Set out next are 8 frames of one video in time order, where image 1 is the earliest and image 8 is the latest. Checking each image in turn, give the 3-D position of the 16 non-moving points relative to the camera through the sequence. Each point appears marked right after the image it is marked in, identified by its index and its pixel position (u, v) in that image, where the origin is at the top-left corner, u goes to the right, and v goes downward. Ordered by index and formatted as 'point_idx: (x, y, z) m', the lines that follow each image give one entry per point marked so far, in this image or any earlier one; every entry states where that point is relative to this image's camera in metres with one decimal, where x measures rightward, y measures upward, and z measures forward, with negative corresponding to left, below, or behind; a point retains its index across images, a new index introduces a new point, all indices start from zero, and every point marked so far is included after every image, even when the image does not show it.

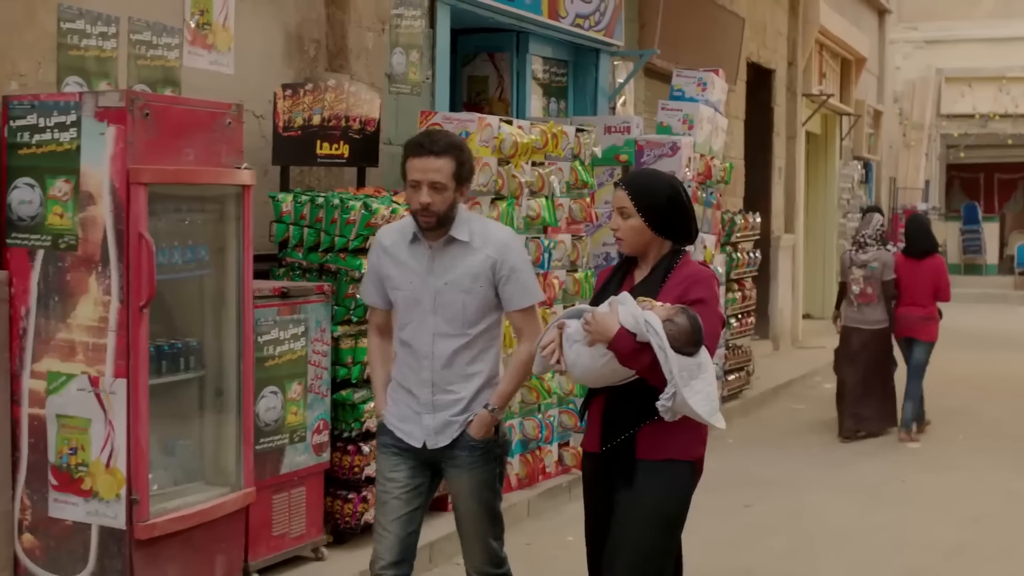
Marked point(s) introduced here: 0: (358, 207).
0: (-0.6, +0.3, +5.3) m
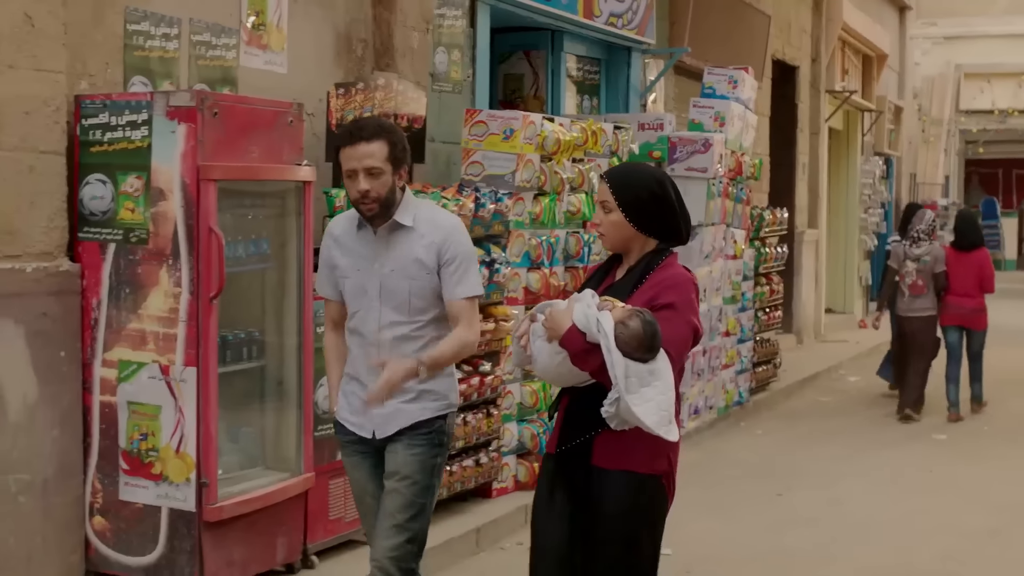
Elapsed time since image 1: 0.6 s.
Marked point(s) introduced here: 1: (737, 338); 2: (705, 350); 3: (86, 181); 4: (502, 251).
0: (-0.4, +0.3, +5.5) m
1: (+1.4, -0.3, +9.1) m
2: (+1.1, -0.4, +8.5) m
3: (-1.4, +0.3, +4.7) m
4: (0.0, +0.2, +6.2) m
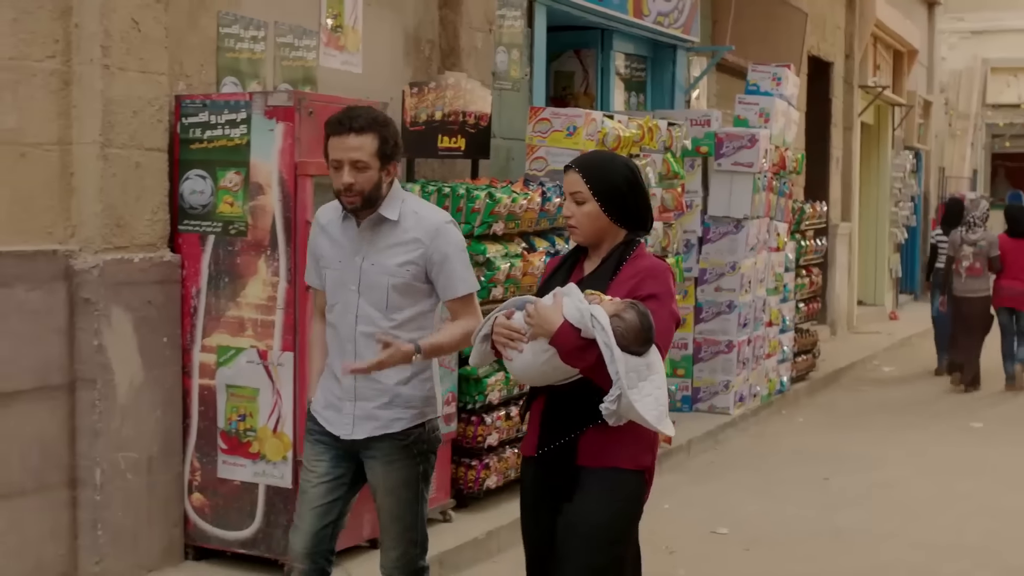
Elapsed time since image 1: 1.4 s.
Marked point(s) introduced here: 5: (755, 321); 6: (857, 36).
0: (-0.1, +0.4, +5.8) m
1: (+1.7, -0.3, +9.4) m
2: (+1.4, -0.3, +8.8) m
3: (-1.1, +0.4, +5.0) m
4: (+0.2, +0.2, +6.5) m
5: (+1.5, -0.2, +8.8) m
6: (+3.2, +2.3, +13.7) m
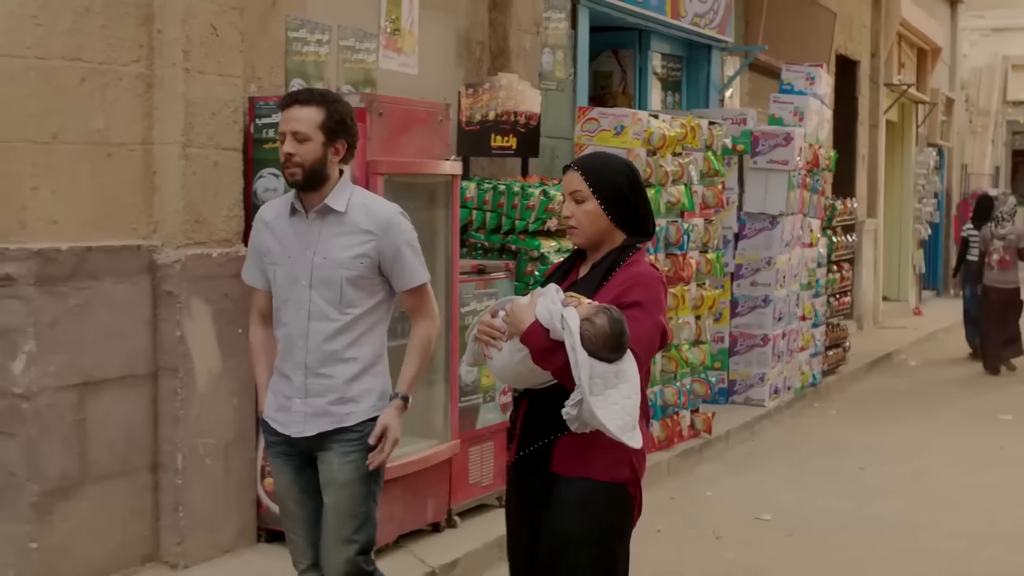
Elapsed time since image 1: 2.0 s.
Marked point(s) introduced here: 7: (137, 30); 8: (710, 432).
0: (+0.1, +0.4, +6.0) m
1: (+1.9, -0.2, +9.6) m
2: (+1.7, -0.3, +9.0) m
3: (-0.9, +0.4, +5.2) m
4: (+0.5, +0.2, +6.7) m
5: (+1.7, -0.2, +9.0) m
6: (+3.5, +2.4, +13.9) m
7: (-1.2, +0.8, +4.8) m
8: (+1.1, -0.8, +7.8) m
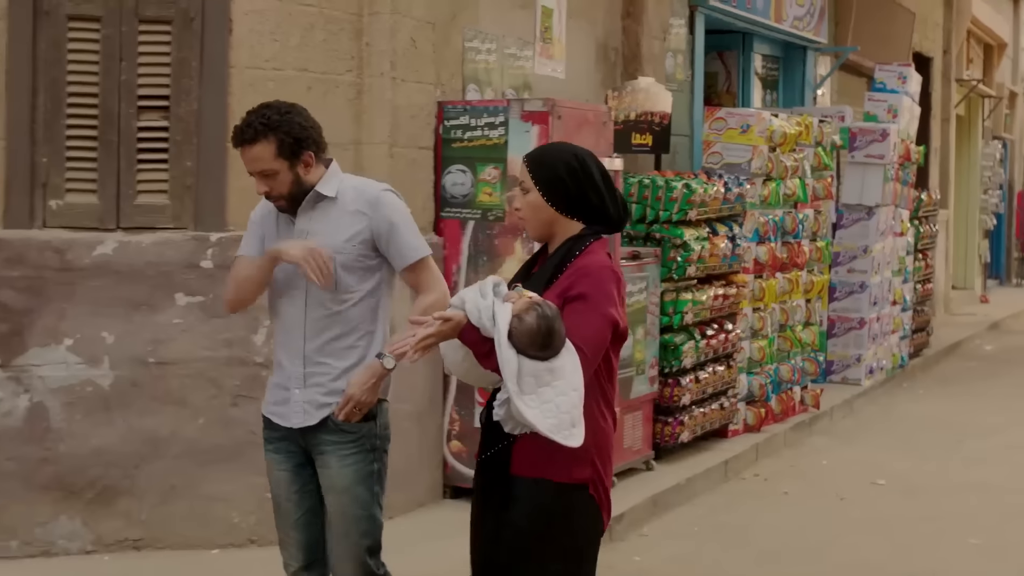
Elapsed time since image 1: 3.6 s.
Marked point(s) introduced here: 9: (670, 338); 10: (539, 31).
0: (+0.8, +0.5, +6.6) m
1: (+2.7, -0.1, +10.1) m
2: (+2.4, -0.2, +9.6) m
3: (-0.3, +0.5, +5.9) m
4: (+1.1, +0.3, +7.3) m
5: (+2.4, -0.1, +9.6) m
6: (+4.3, +2.5, +14.4) m
7: (-0.6, +0.9, +5.5) m
8: (+1.8, -0.7, +8.5) m
9: (+0.7, -0.2, +6.8) m
10: (+0.1, +1.2, +6.8) m
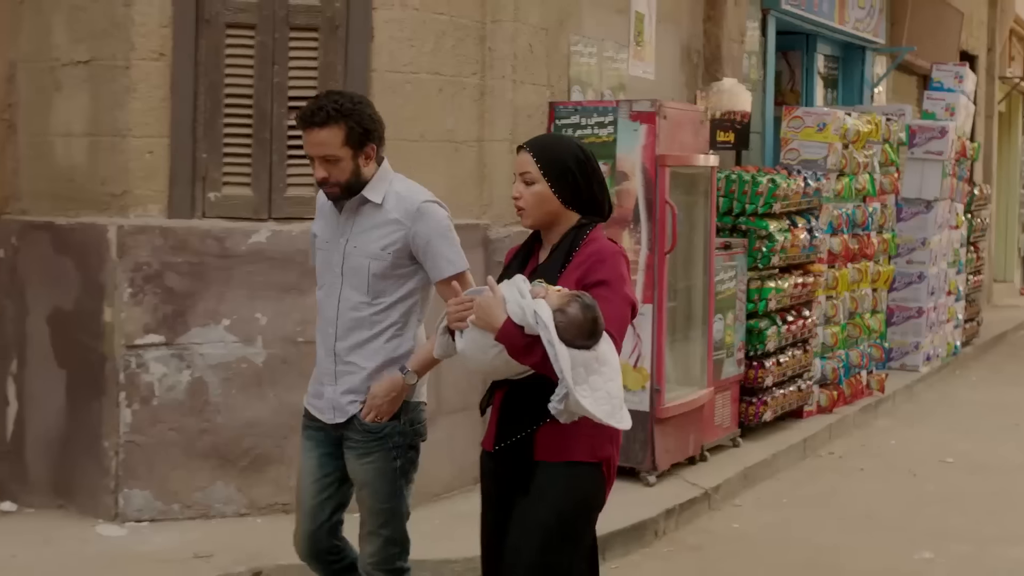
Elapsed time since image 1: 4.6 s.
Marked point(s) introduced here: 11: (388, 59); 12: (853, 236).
0: (+1.2, +0.5, +7.1) m
1: (+3.2, -0.1, +10.6) m
2: (+2.9, -0.1, +10.0) m
3: (+0.2, +0.5, +6.3) m
4: (+1.6, +0.4, +7.7) m
5: (+2.9, 0.0, +10.0) m
6: (+4.9, +2.6, +14.8) m
7: (-0.2, +1.0, +5.9) m
8: (+2.2, -0.6, +8.9) m
9: (+1.2, -0.2, +7.2) m
10: (+0.6, +1.2, +7.2) m
11: (-0.5, +0.9, +5.6) m
12: (+1.9, +0.3, +8.2) m
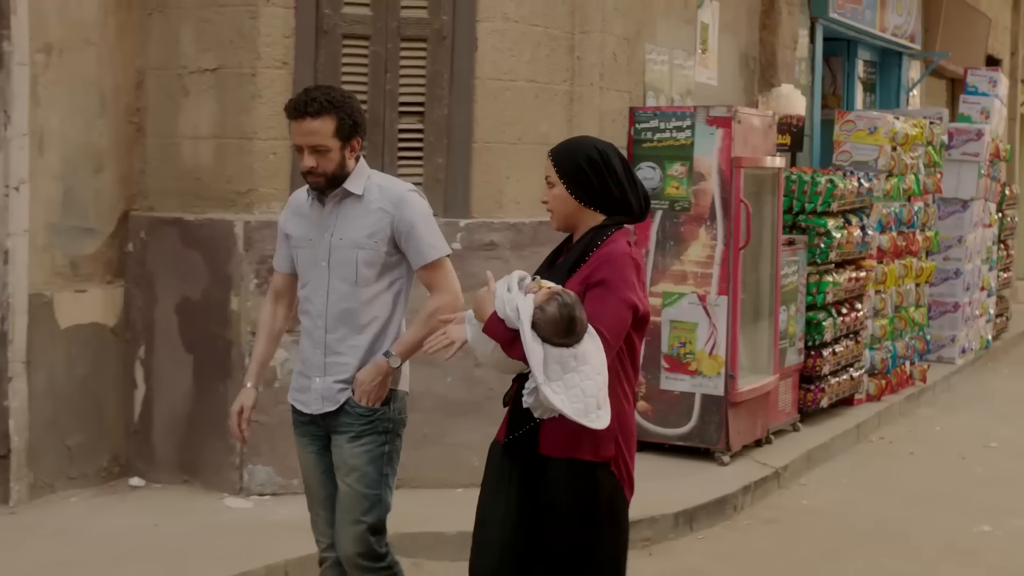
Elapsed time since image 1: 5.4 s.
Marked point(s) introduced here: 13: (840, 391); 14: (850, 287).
0: (+1.6, +0.5, +7.5) m
1: (+3.6, 0.0, +11.0) m
2: (+3.2, -0.1, +10.4) m
3: (+0.6, +0.6, +6.8) m
4: (+2.0, +0.4, +8.2) m
5: (+3.3, 0.0, +10.5) m
6: (+5.3, +2.6, +15.3) m
7: (+0.2, +1.0, +6.4) m
8: (+2.6, -0.6, +9.3) m
9: (+1.6, -0.1, +7.6) m
10: (+1.0, +1.3, +7.7) m
11: (-0.1, +0.9, +6.1) m
12: (+2.3, +0.3, +8.7) m
13: (+1.8, -0.6, +8.0) m
14: (+1.8, 0.0, +8.0) m
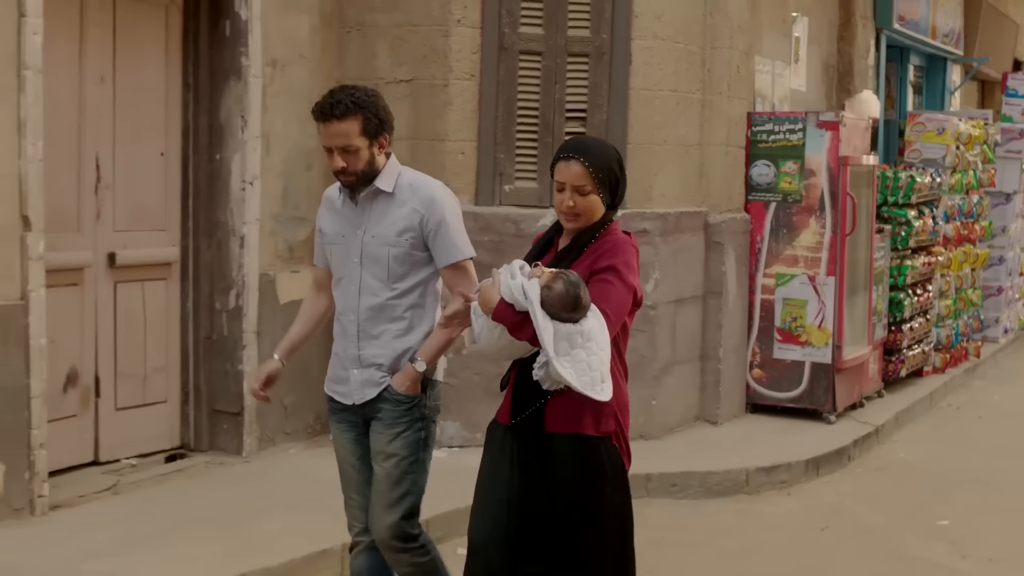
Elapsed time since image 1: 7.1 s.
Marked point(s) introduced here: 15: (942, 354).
0: (+2.3, +0.6, +8.5) m
1: (+4.2, +0.1, +12.0) m
2: (+3.9, 0.0, +11.5) m
3: (+1.3, +0.6, +7.8) m
4: (+2.6, +0.5, +9.2) m
5: (+3.9, +0.1, +11.5) m
6: (+5.8, +2.7, +16.3) m
7: (+0.9, +1.1, +7.4) m
8: (+3.3, -0.5, +10.4) m
9: (+2.3, 0.0, +8.6) m
10: (+1.7, +1.4, +8.6) m
11: (+0.6, +1.0, +7.0) m
12: (+2.9, +0.4, +9.7) m
13: (+2.5, -0.5, +9.0) m
14: (+2.5, +0.1, +9.0) m
15: (+2.8, -0.4, +9.6) m
